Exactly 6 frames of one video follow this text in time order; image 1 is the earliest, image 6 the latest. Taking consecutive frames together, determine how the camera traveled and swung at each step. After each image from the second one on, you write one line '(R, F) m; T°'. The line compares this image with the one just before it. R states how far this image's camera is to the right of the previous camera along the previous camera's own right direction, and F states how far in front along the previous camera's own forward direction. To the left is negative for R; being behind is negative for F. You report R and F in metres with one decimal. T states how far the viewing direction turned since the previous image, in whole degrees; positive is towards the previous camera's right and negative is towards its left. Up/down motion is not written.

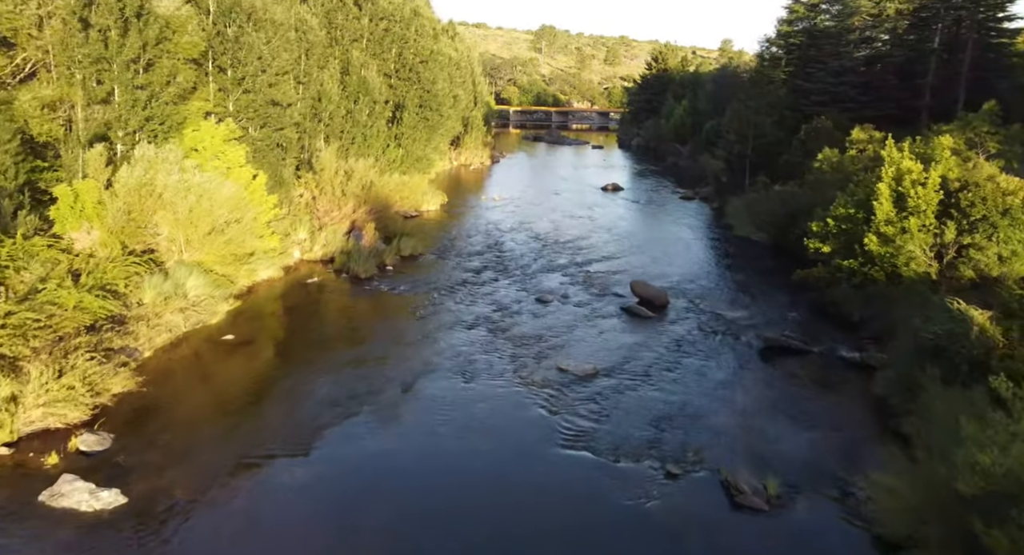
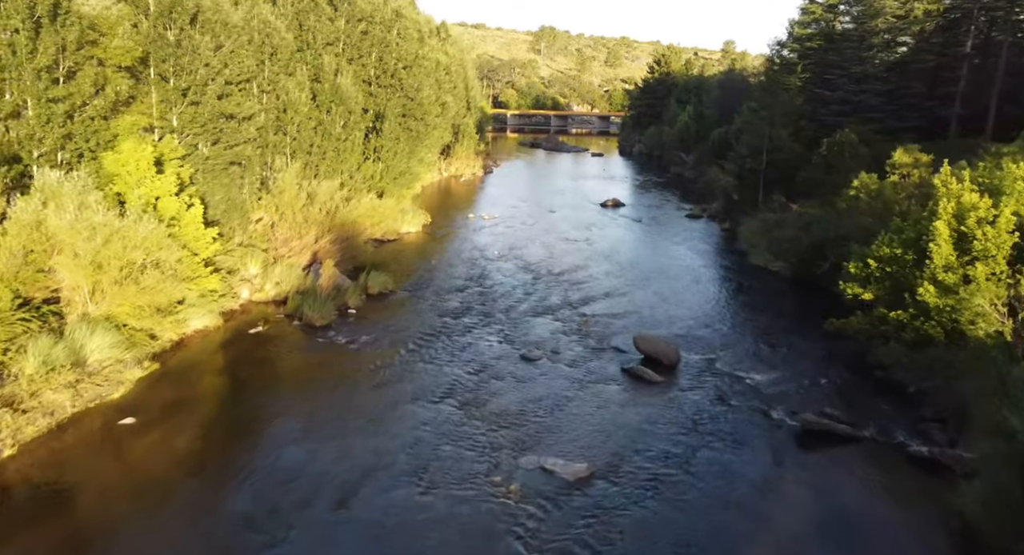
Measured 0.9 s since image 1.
(+0.5, +3.9) m; 0°
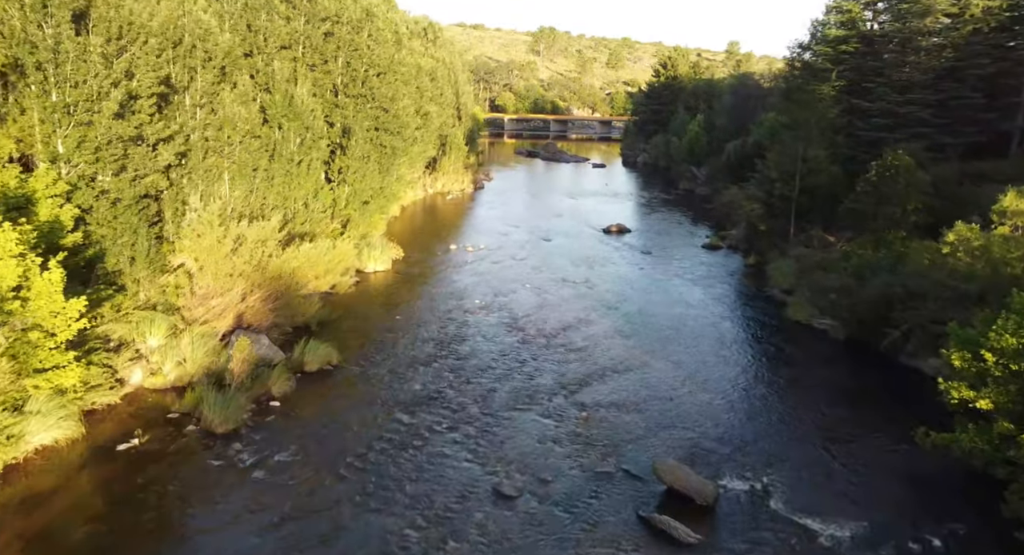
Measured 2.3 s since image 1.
(+0.6, +5.8) m; 0°
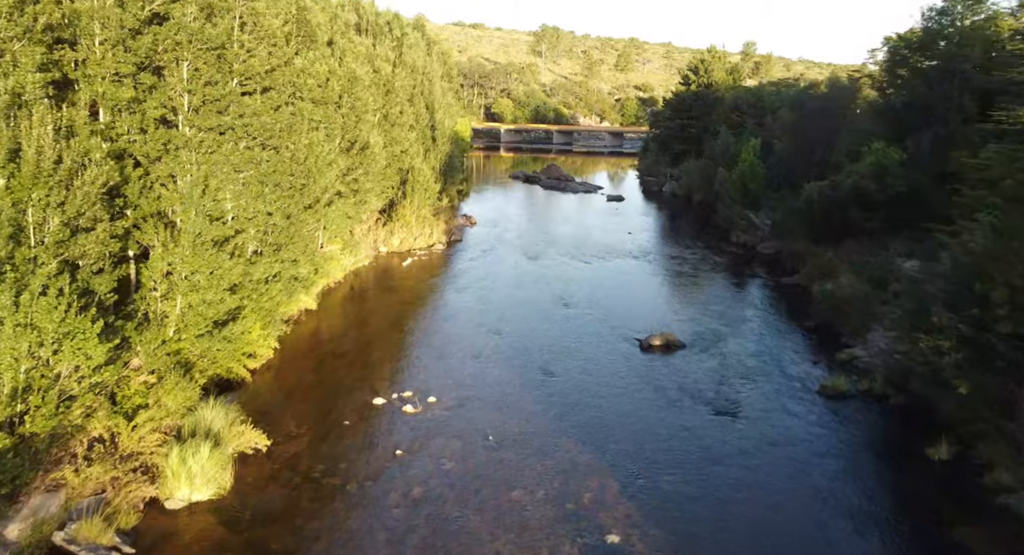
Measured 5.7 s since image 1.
(+0.8, +16.1) m; 0°
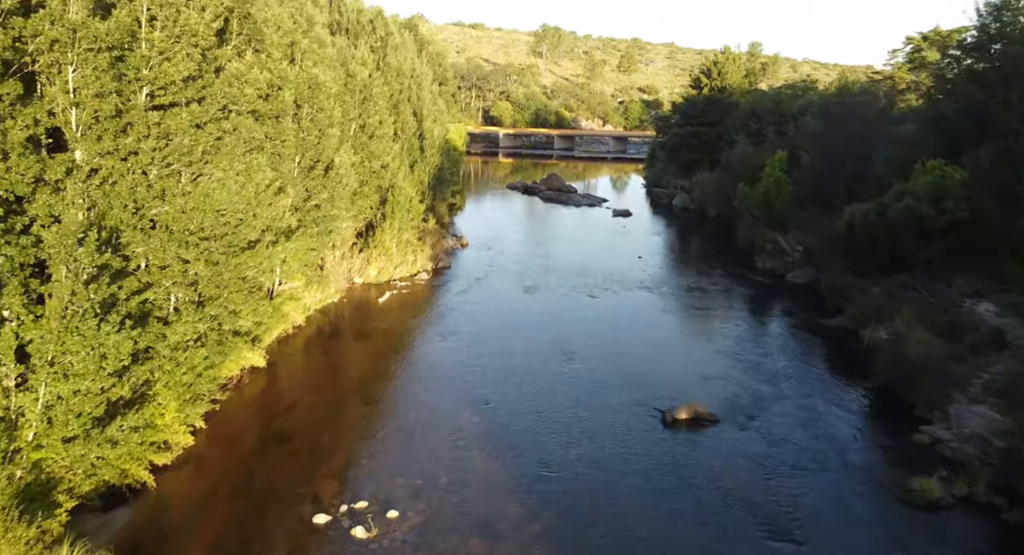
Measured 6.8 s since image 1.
(+0.3, +5.2) m; 0°
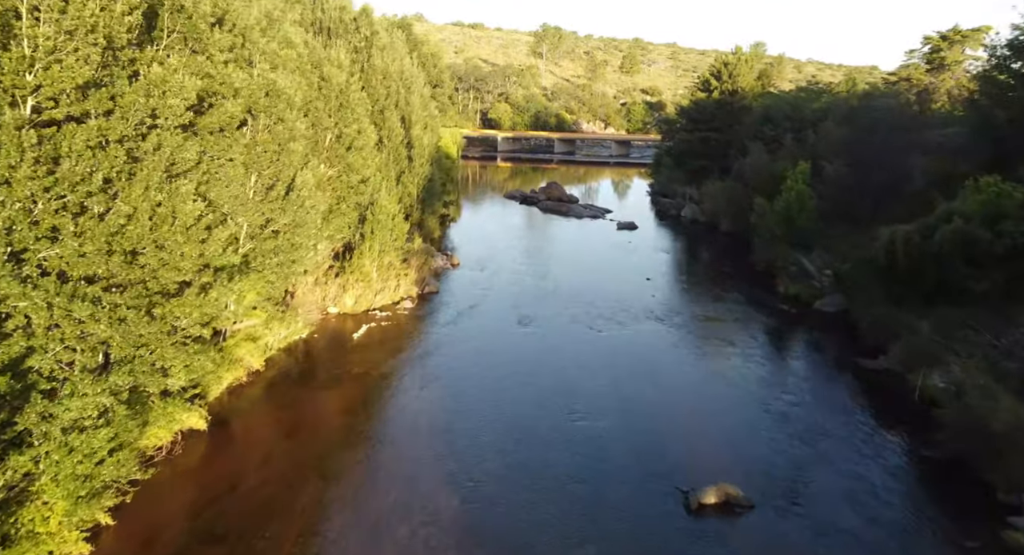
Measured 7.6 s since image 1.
(+0.3, +3.9) m; 0°
